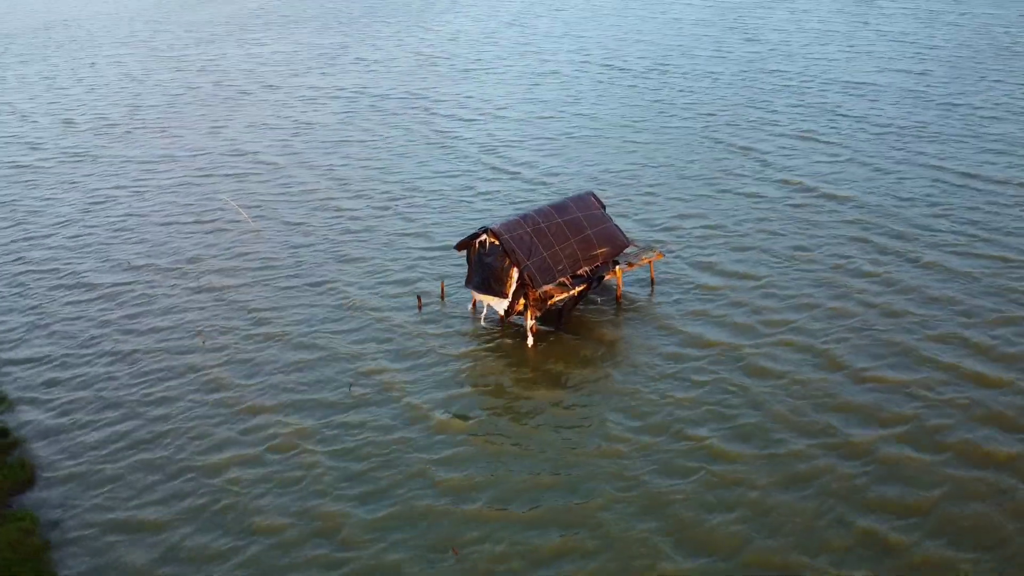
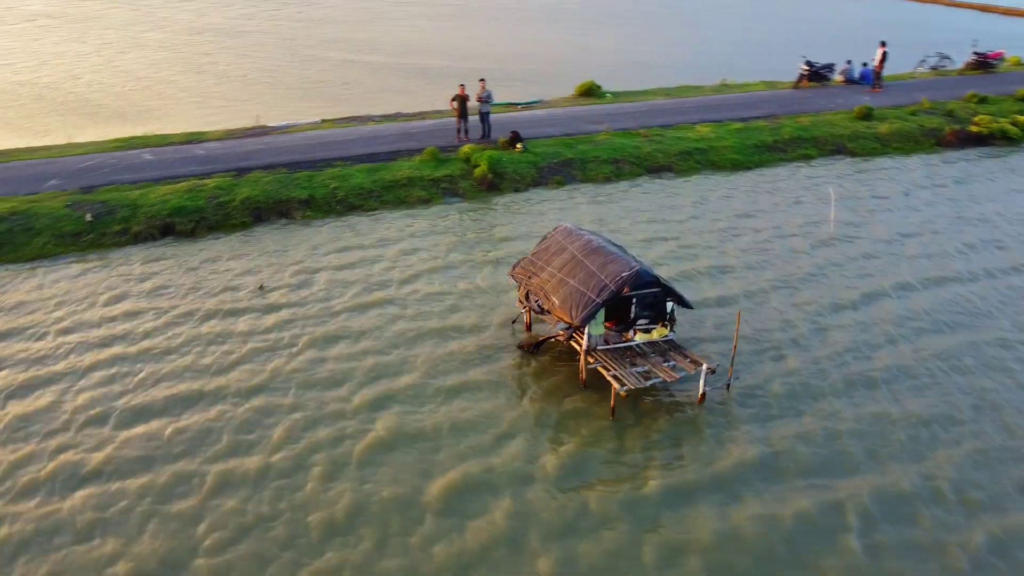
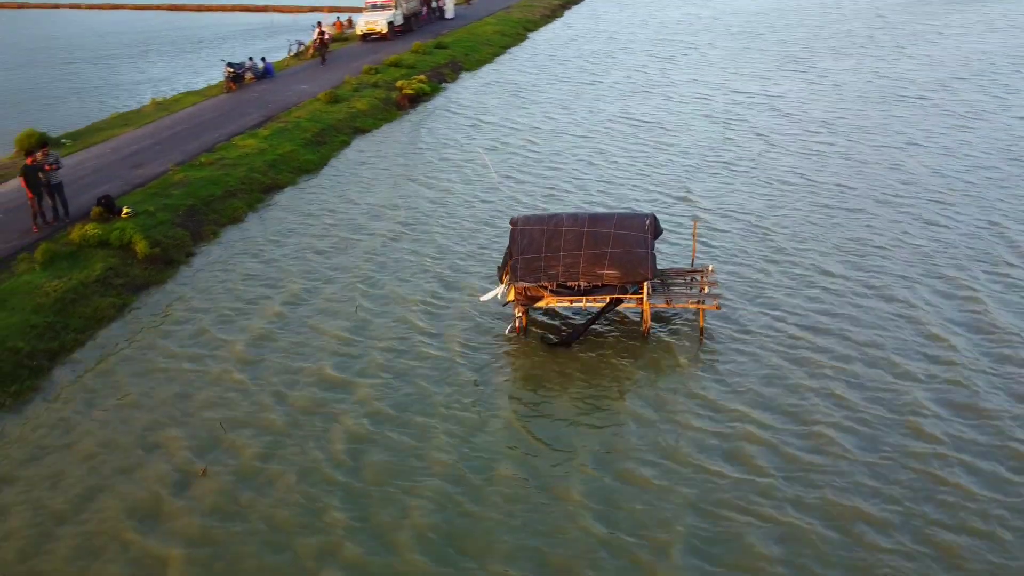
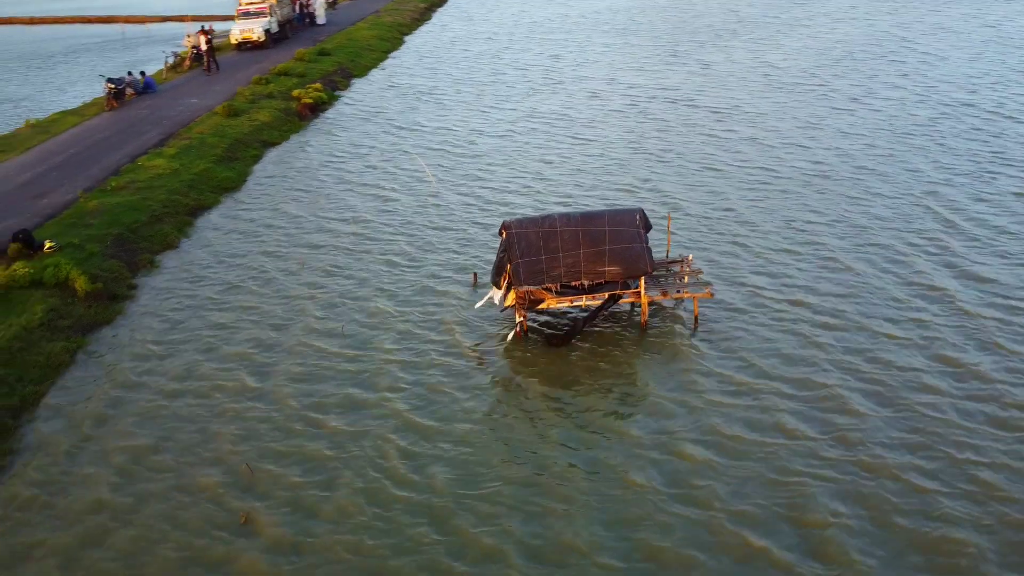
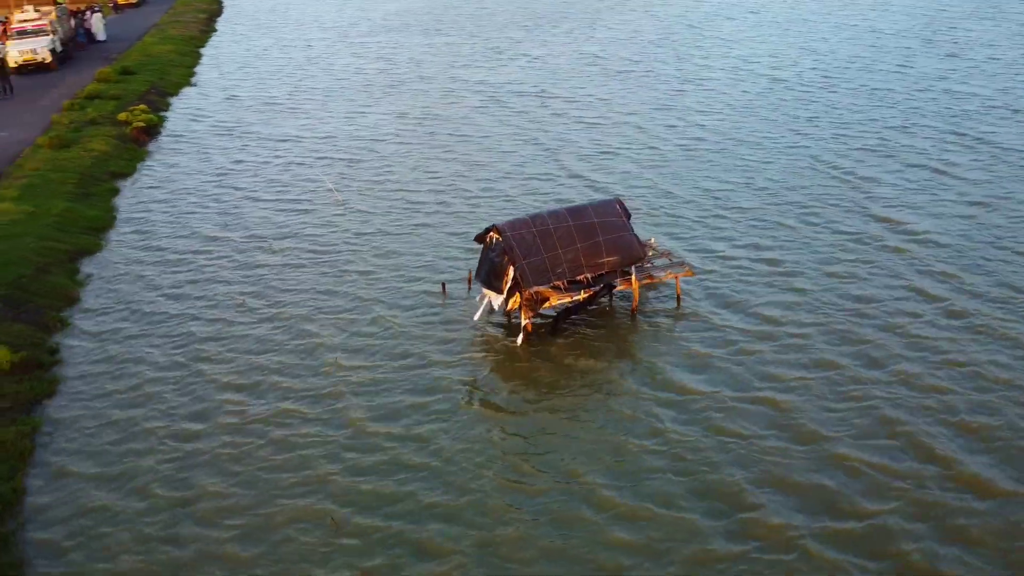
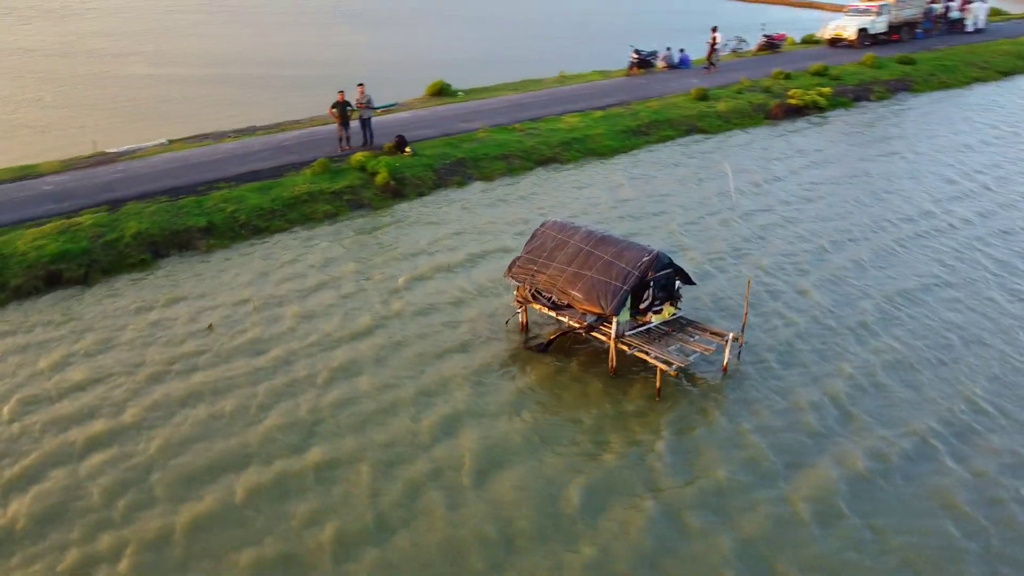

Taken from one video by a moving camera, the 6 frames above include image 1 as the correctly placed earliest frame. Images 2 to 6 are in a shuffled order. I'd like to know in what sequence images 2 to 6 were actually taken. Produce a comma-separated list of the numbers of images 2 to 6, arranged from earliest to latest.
5, 4, 3, 6, 2
